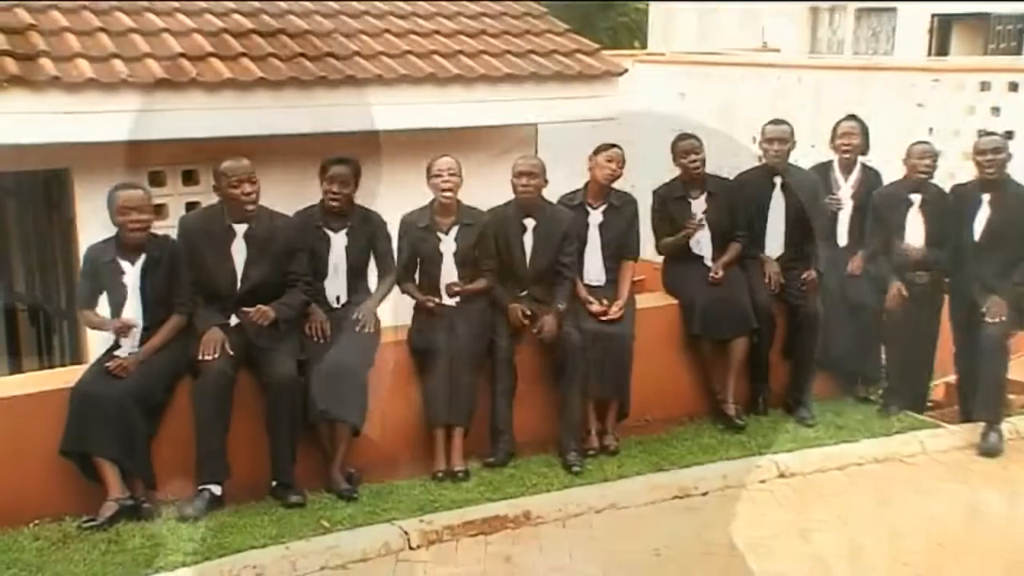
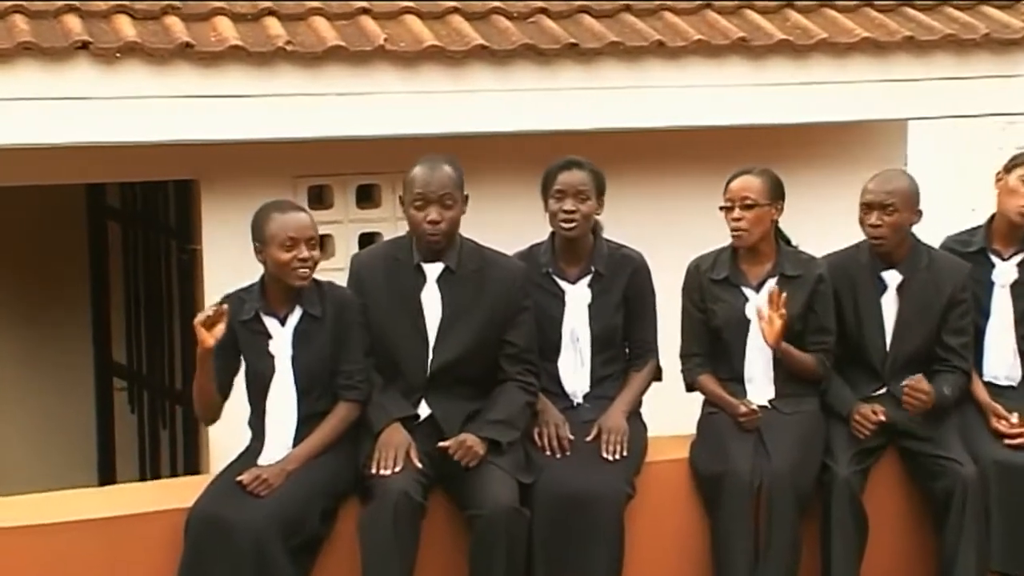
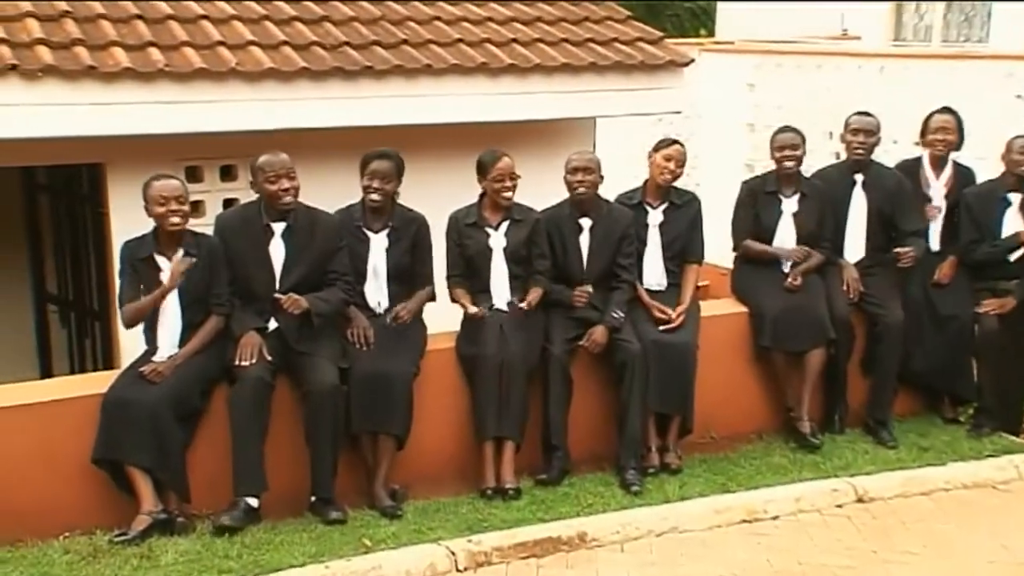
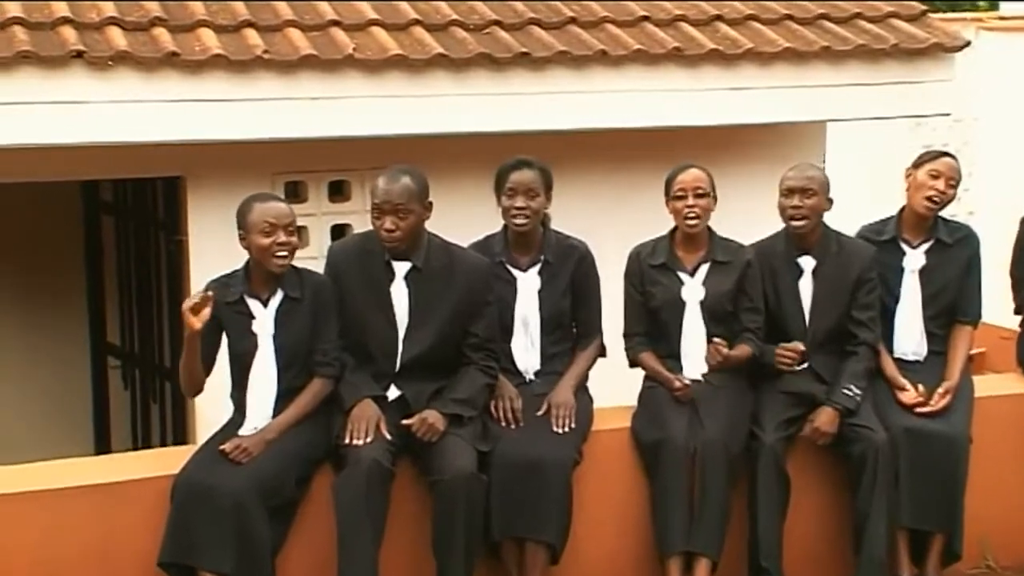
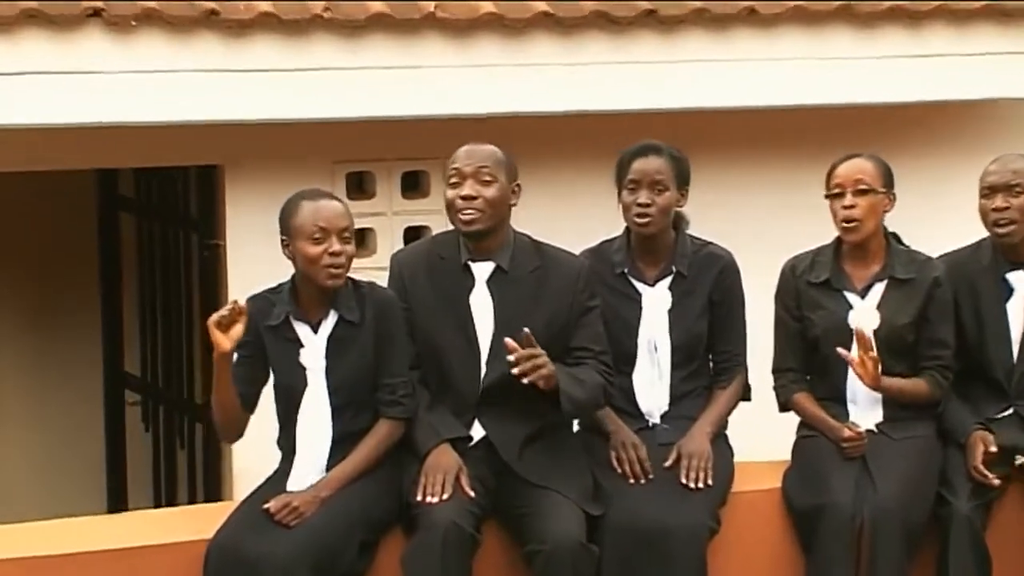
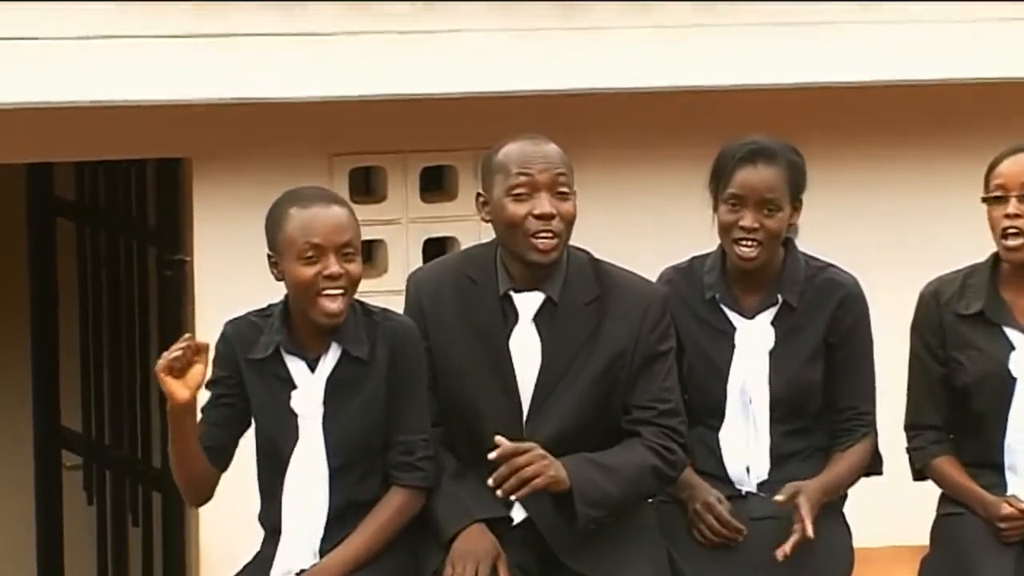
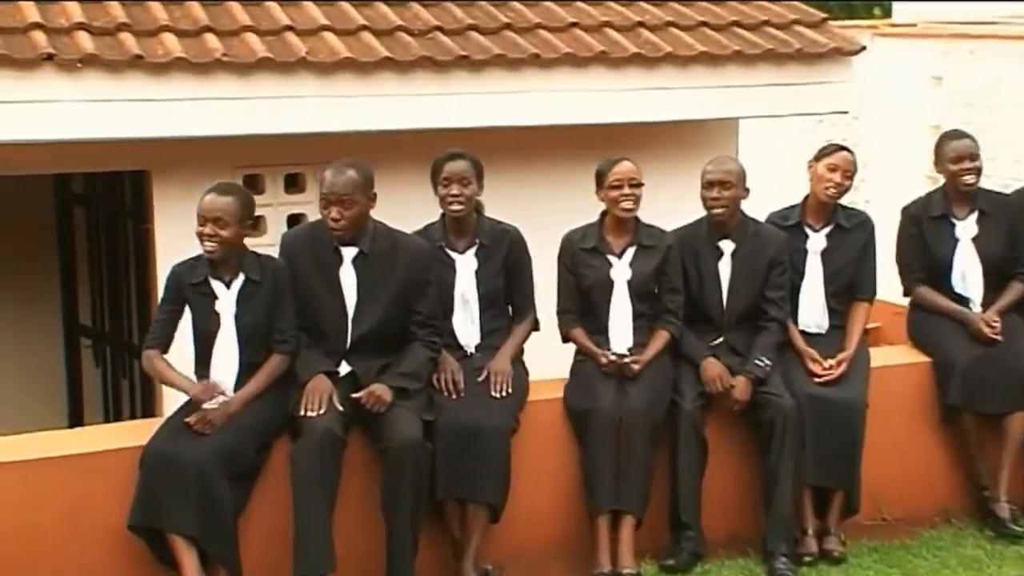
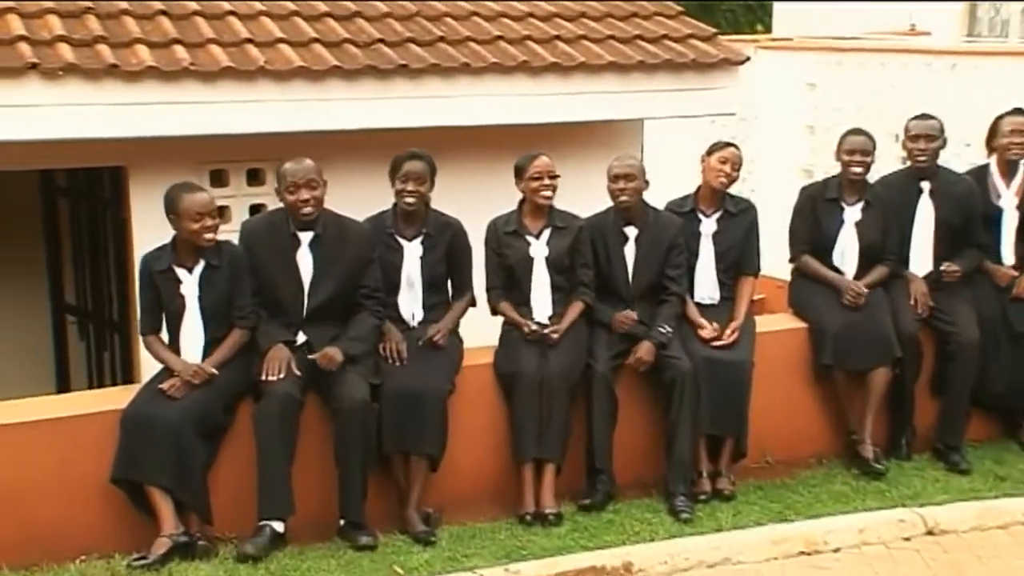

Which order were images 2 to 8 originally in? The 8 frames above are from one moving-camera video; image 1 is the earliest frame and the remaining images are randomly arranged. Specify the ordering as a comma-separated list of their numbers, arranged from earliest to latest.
3, 8, 7, 4, 2, 5, 6
